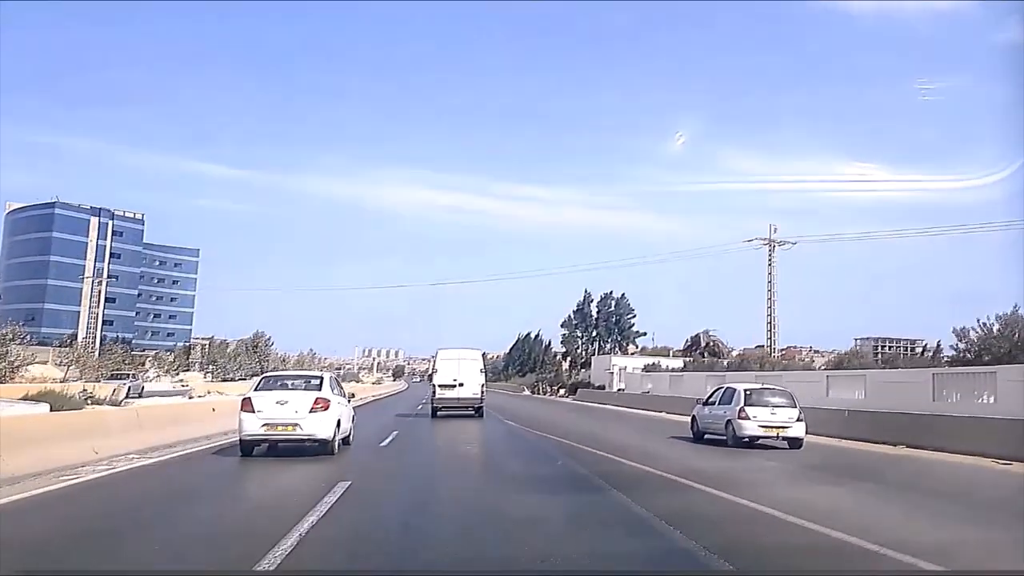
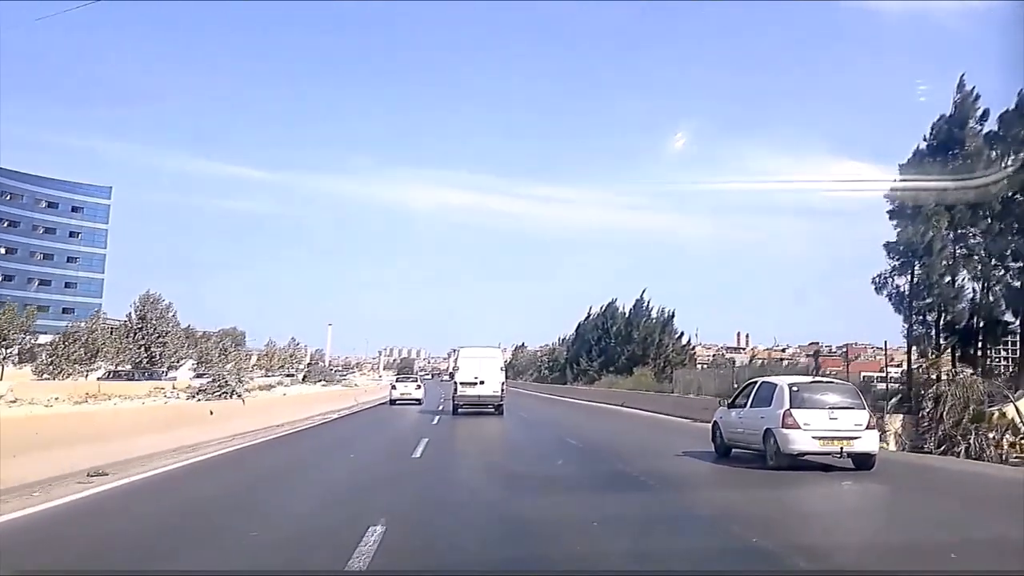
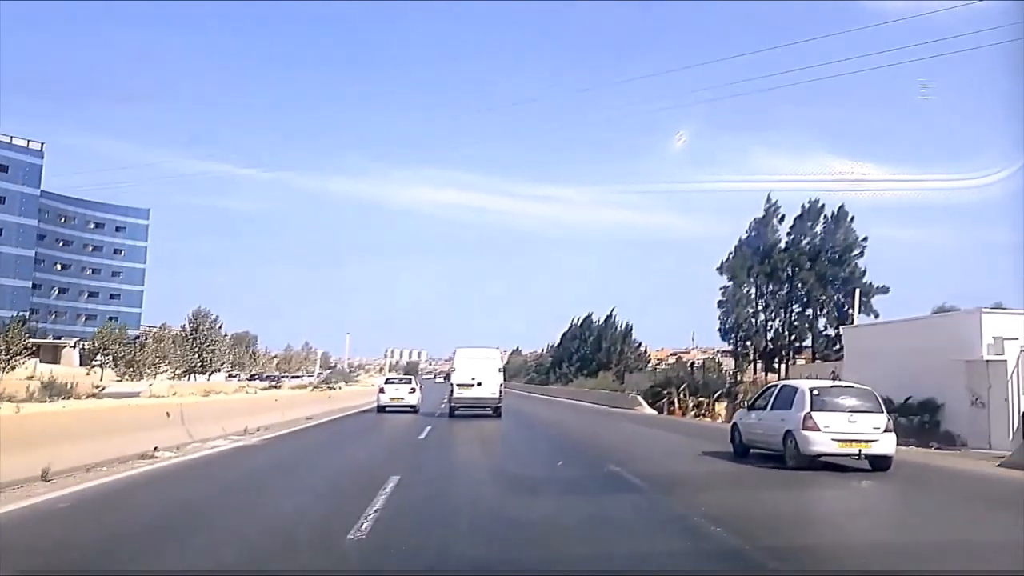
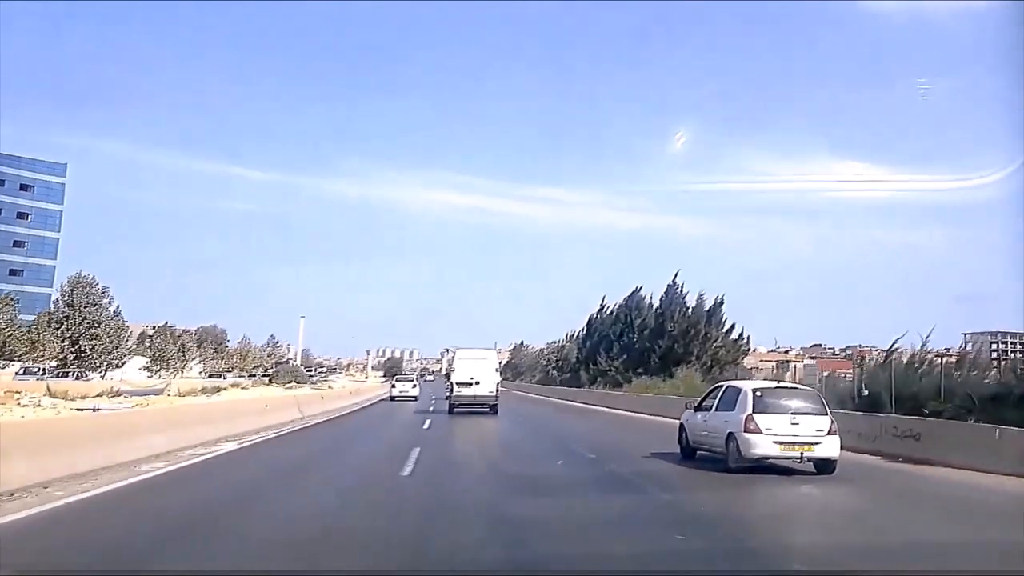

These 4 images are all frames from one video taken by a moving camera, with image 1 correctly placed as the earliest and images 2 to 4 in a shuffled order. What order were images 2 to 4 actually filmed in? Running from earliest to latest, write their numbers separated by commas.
3, 2, 4
